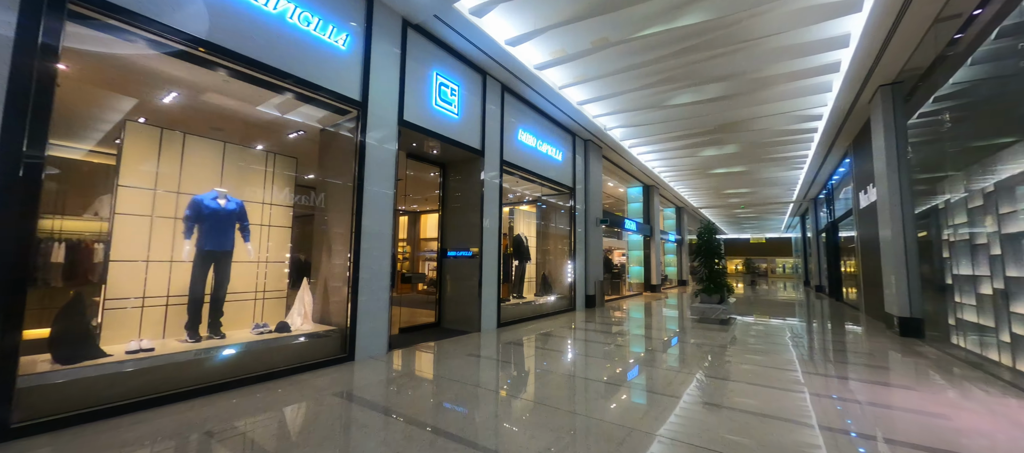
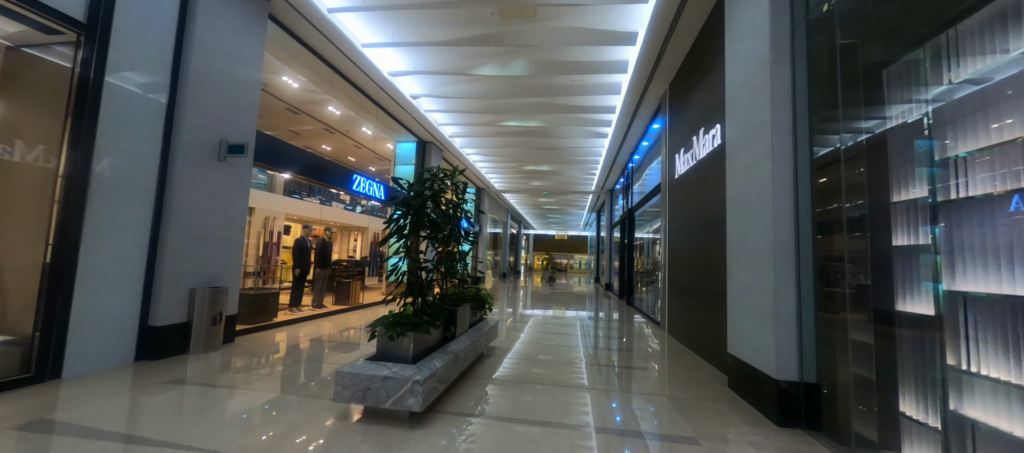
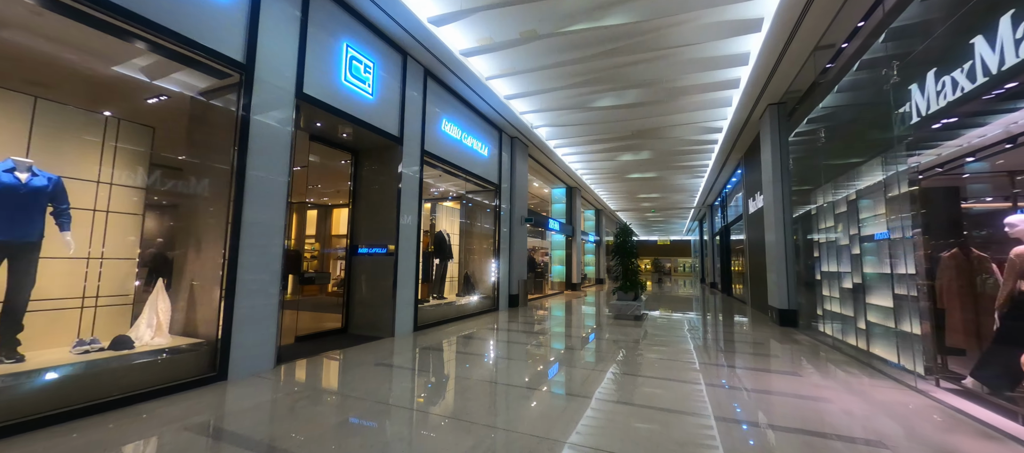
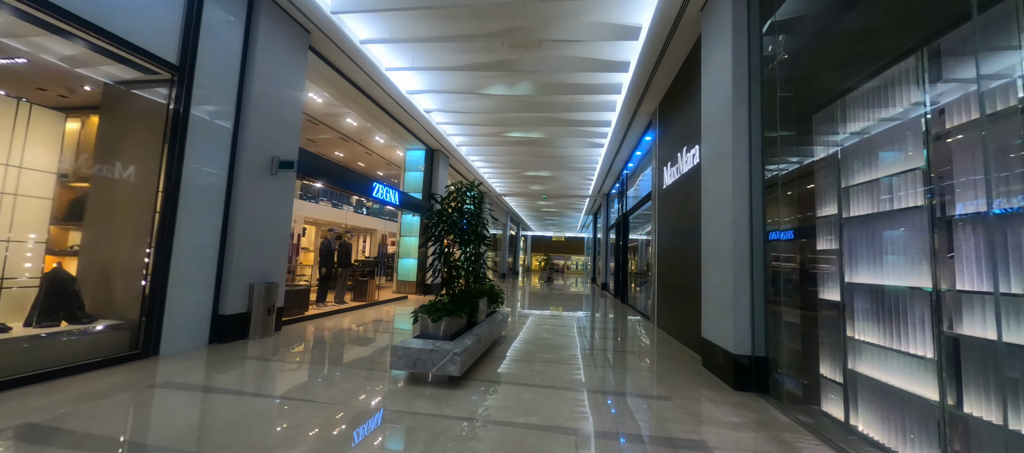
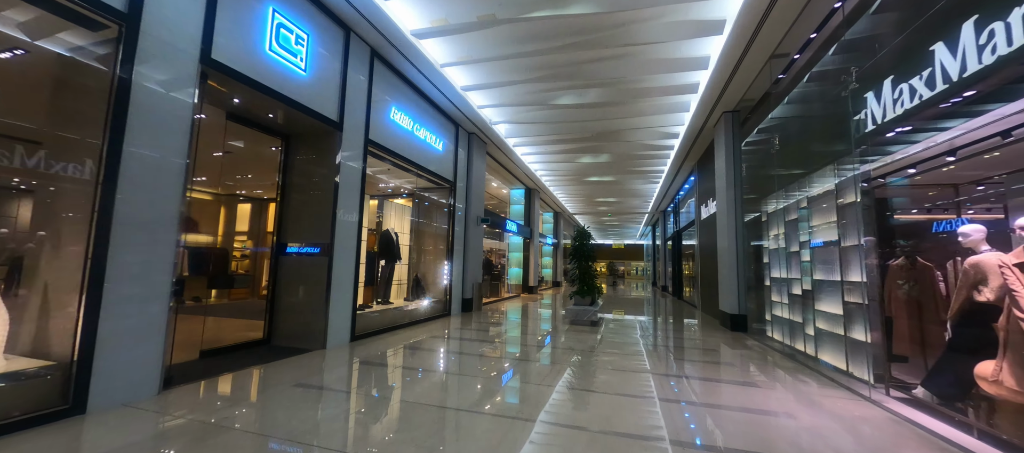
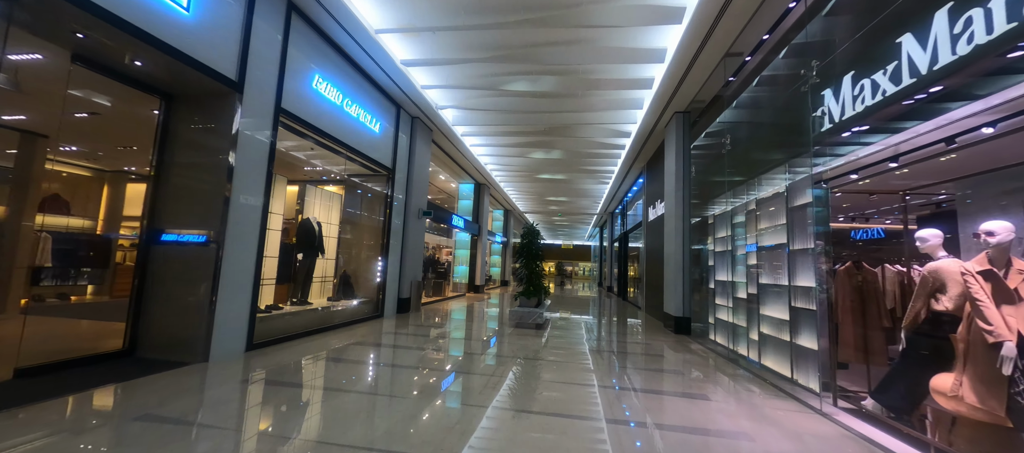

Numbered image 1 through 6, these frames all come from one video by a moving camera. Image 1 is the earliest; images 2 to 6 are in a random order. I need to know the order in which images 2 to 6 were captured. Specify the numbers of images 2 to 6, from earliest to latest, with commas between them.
3, 5, 6, 4, 2
